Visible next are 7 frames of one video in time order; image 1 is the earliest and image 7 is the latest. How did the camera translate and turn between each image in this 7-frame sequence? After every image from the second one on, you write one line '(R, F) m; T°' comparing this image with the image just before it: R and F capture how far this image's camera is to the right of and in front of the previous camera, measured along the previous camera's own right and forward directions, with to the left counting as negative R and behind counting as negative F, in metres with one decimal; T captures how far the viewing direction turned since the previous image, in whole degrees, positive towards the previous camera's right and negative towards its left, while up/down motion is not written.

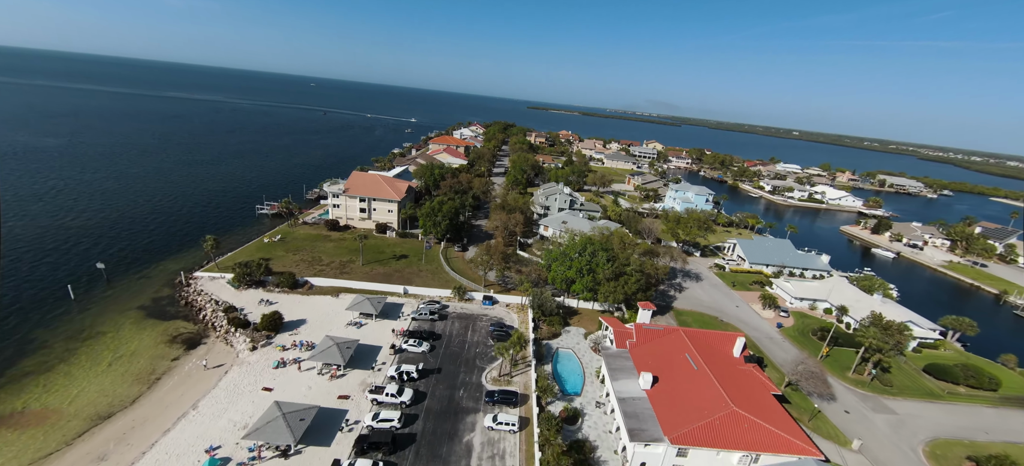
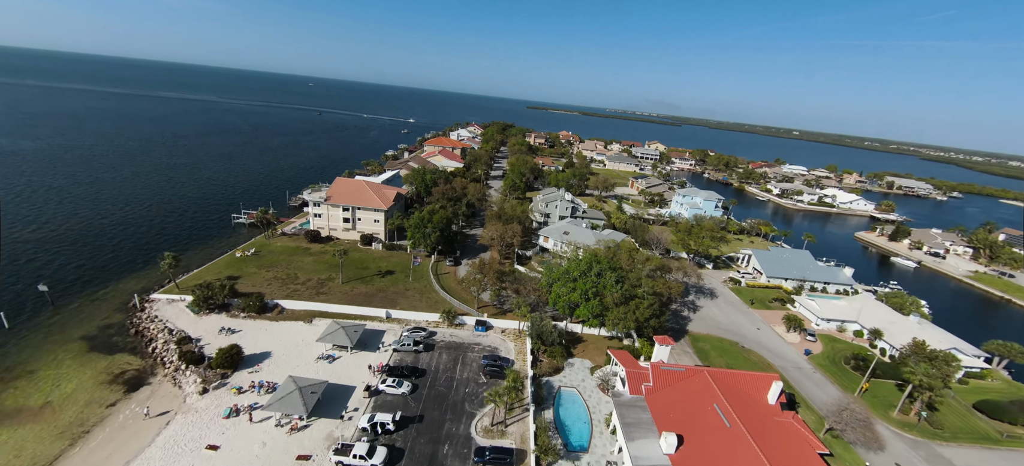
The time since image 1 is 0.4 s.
(+0.3, +3.9) m; 0°
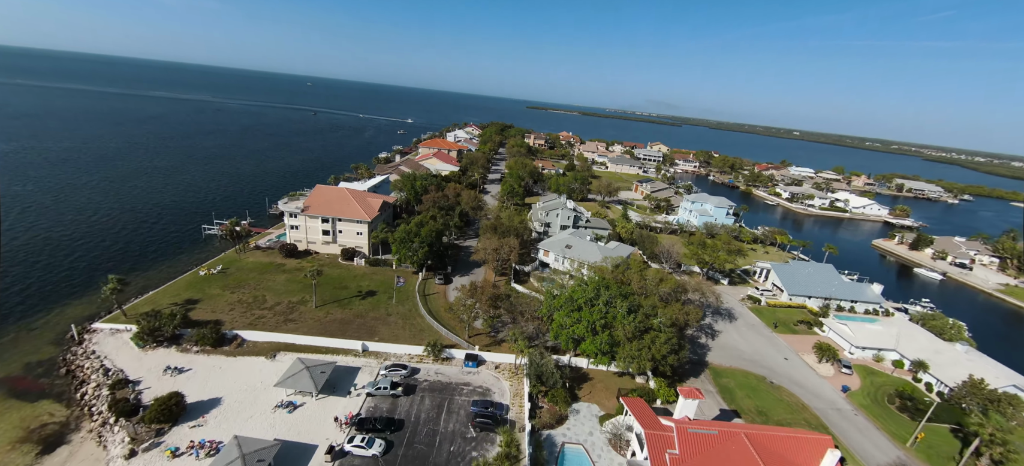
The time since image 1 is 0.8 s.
(+0.3, +4.1) m; 0°
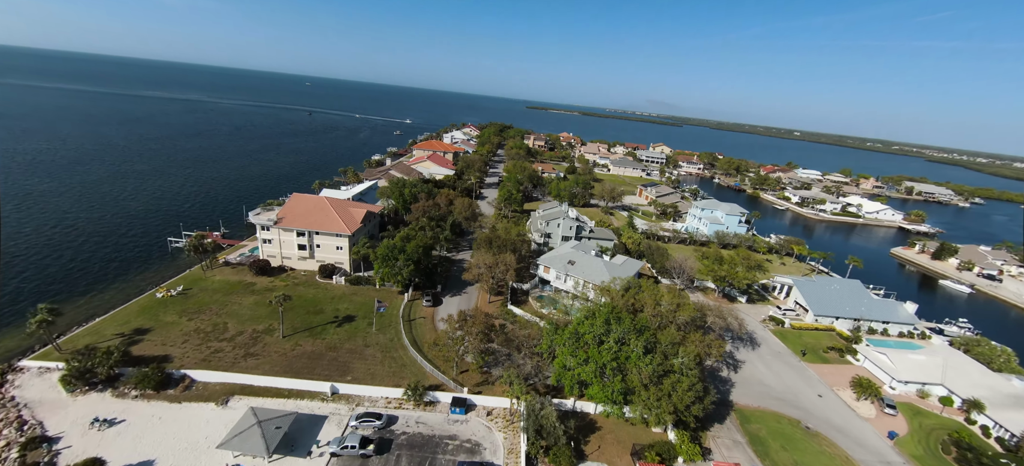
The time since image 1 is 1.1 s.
(+0.3, +3.9) m; 0°
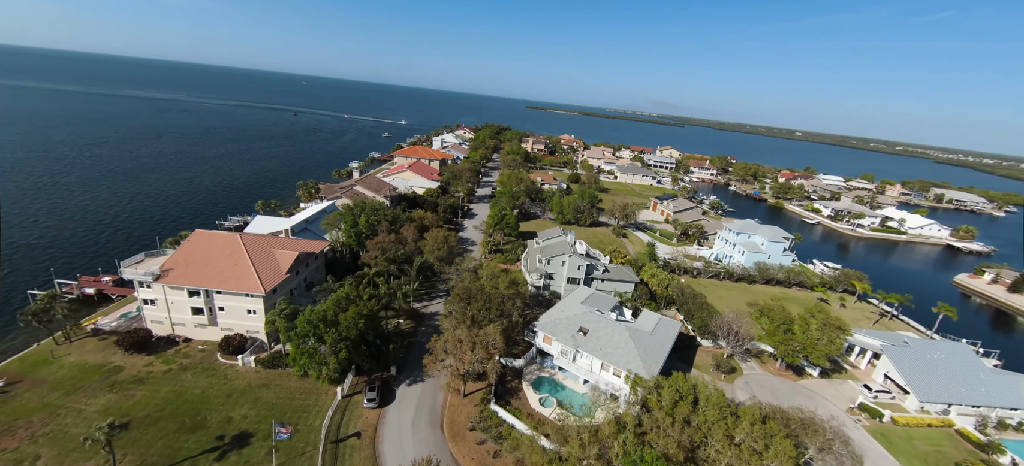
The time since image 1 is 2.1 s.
(+0.8, +10.6) m; 0°
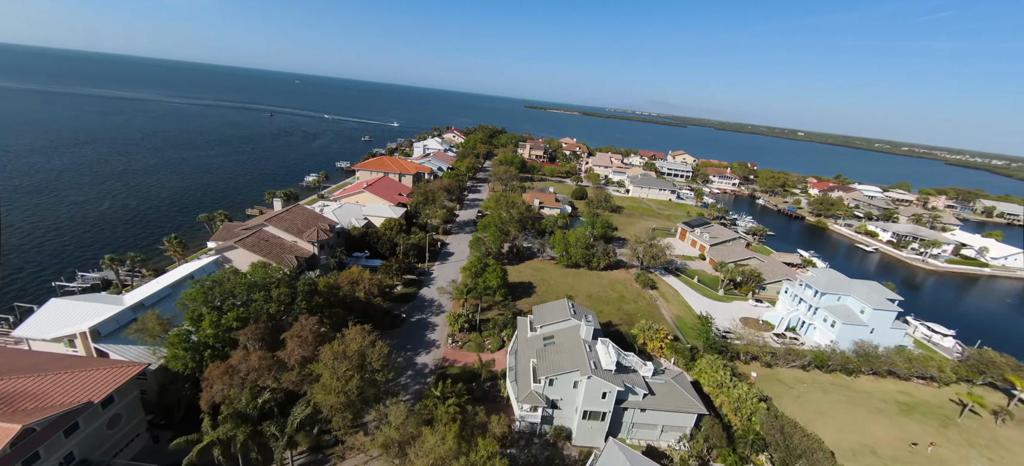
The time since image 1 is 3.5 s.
(+1.2, +14.7) m; 0°
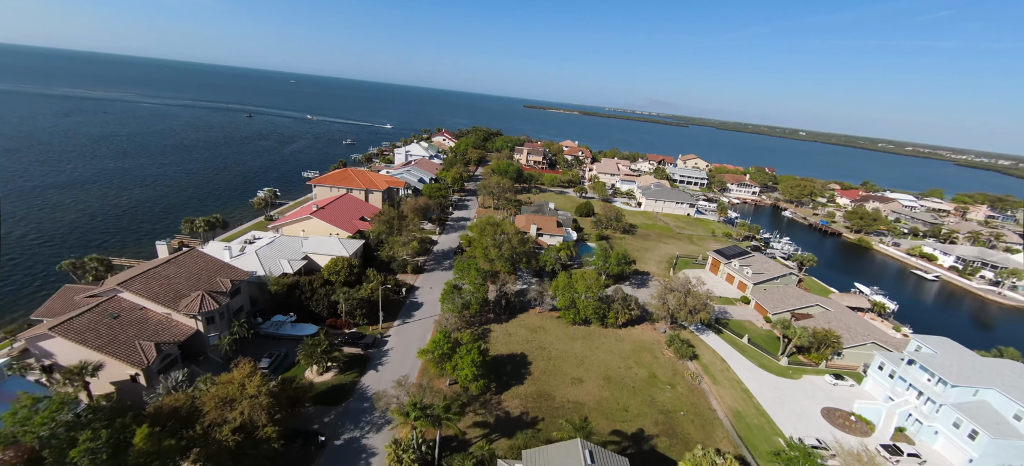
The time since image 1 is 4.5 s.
(+1.0, +10.7) m; 0°
